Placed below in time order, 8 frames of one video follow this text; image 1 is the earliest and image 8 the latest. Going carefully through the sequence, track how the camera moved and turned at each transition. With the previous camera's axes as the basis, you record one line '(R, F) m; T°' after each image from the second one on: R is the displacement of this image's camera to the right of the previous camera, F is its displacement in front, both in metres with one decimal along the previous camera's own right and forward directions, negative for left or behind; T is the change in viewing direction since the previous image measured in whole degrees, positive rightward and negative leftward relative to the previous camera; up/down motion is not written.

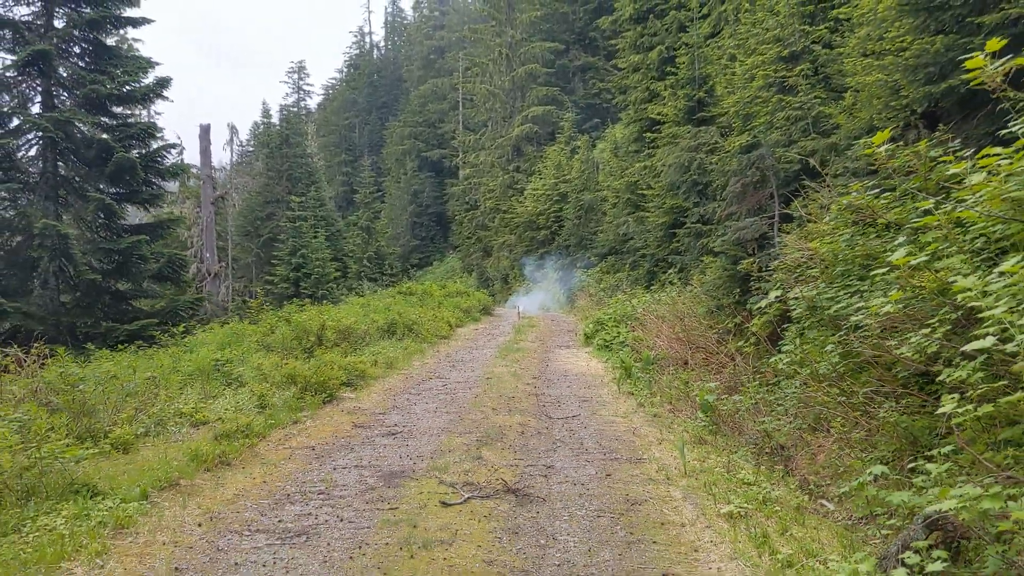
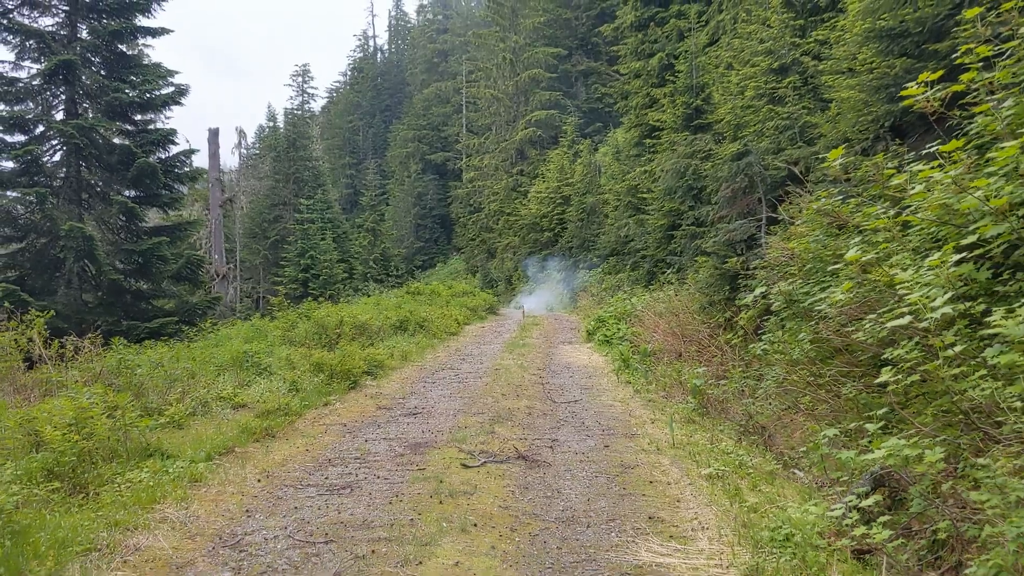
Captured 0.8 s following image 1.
(0.0, -0.7) m; 0°
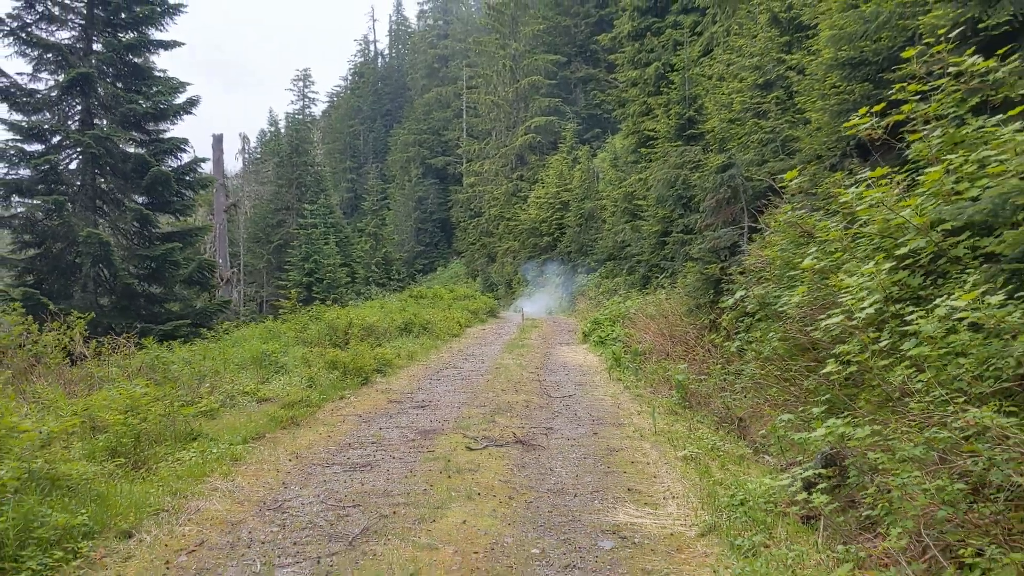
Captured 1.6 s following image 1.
(0.0, -0.7) m; 0°
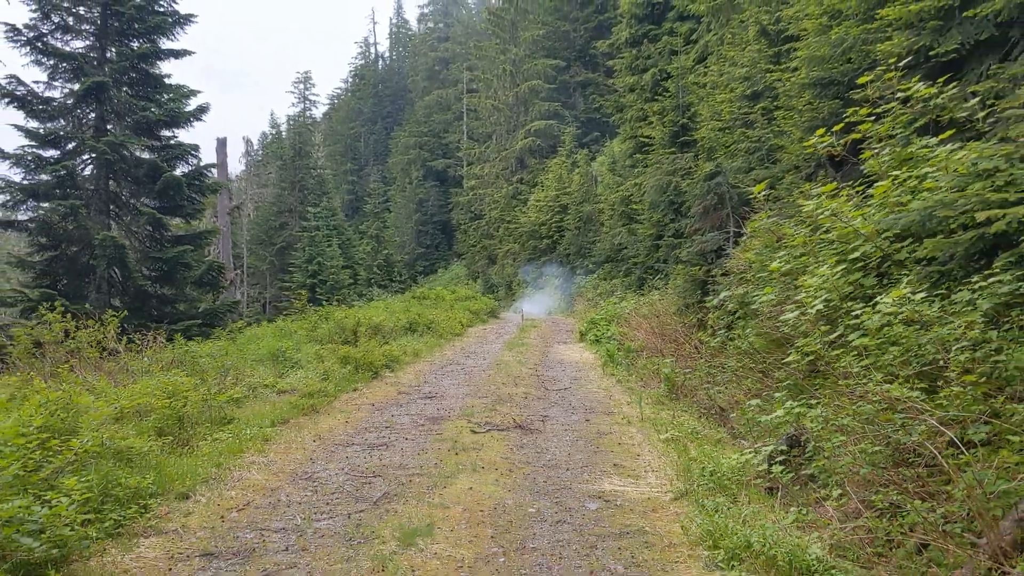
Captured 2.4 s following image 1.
(0.0, -0.7) m; 0°
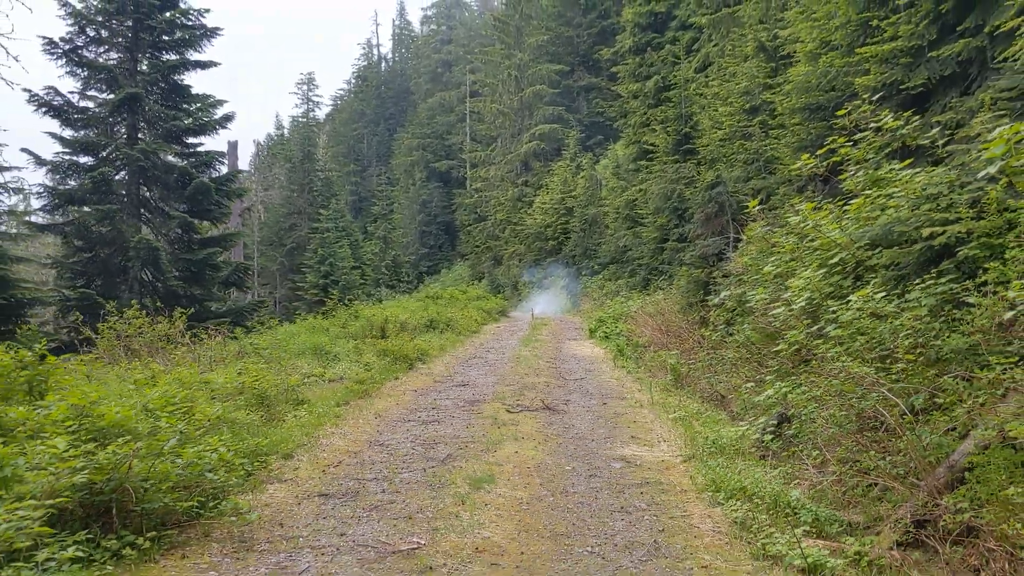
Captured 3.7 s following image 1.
(-0.2, -1.0) m; 0°
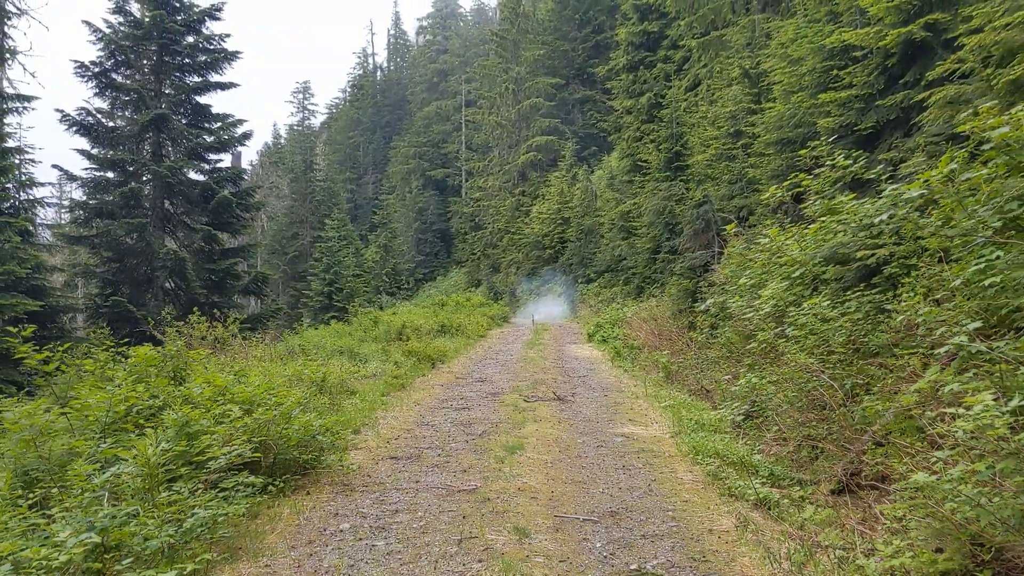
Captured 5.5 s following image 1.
(-0.2, -1.4) m; 0°
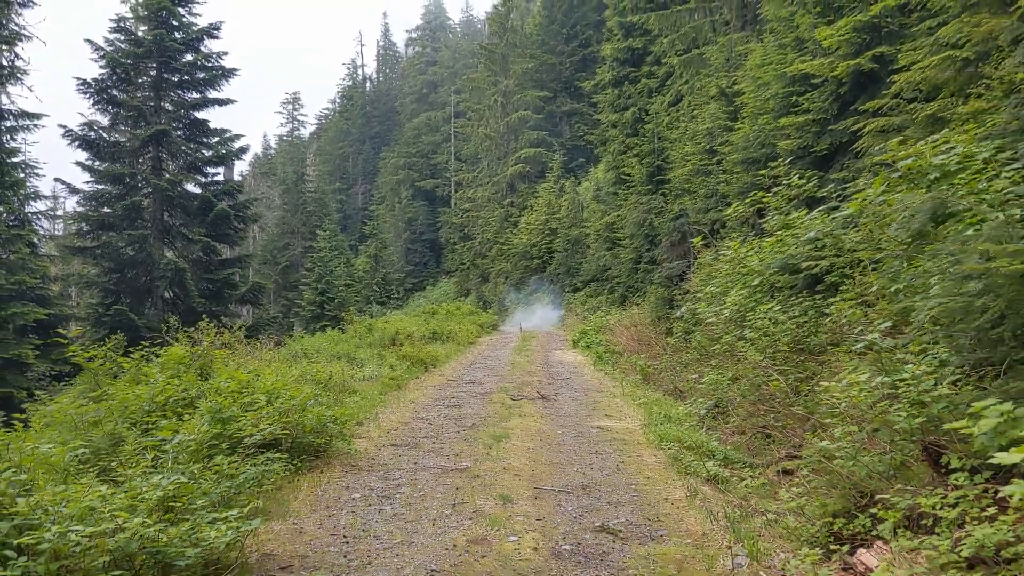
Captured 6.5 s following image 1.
(0.0, -0.8) m; +1°
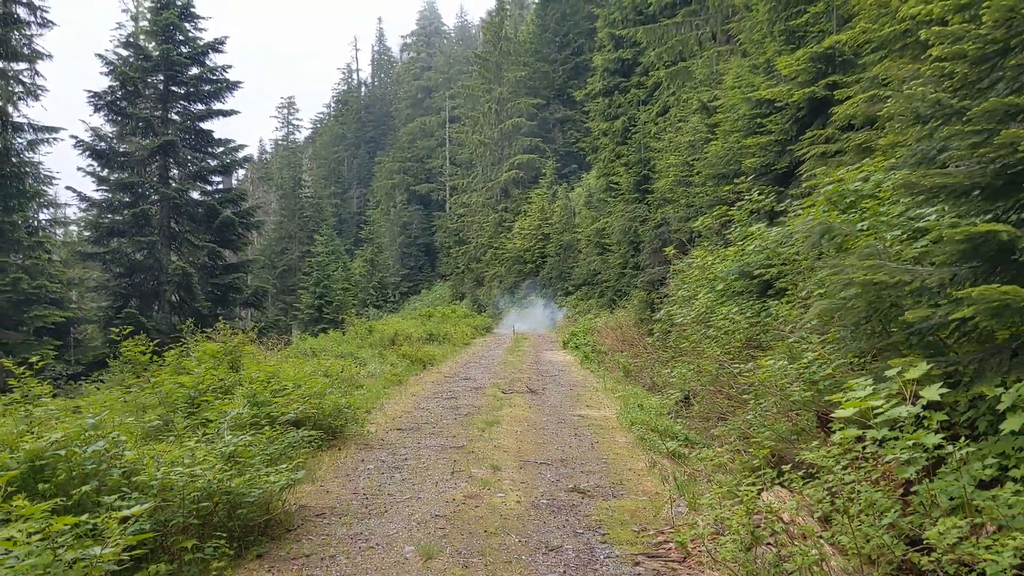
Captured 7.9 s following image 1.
(0.0, -1.0) m; 0°
